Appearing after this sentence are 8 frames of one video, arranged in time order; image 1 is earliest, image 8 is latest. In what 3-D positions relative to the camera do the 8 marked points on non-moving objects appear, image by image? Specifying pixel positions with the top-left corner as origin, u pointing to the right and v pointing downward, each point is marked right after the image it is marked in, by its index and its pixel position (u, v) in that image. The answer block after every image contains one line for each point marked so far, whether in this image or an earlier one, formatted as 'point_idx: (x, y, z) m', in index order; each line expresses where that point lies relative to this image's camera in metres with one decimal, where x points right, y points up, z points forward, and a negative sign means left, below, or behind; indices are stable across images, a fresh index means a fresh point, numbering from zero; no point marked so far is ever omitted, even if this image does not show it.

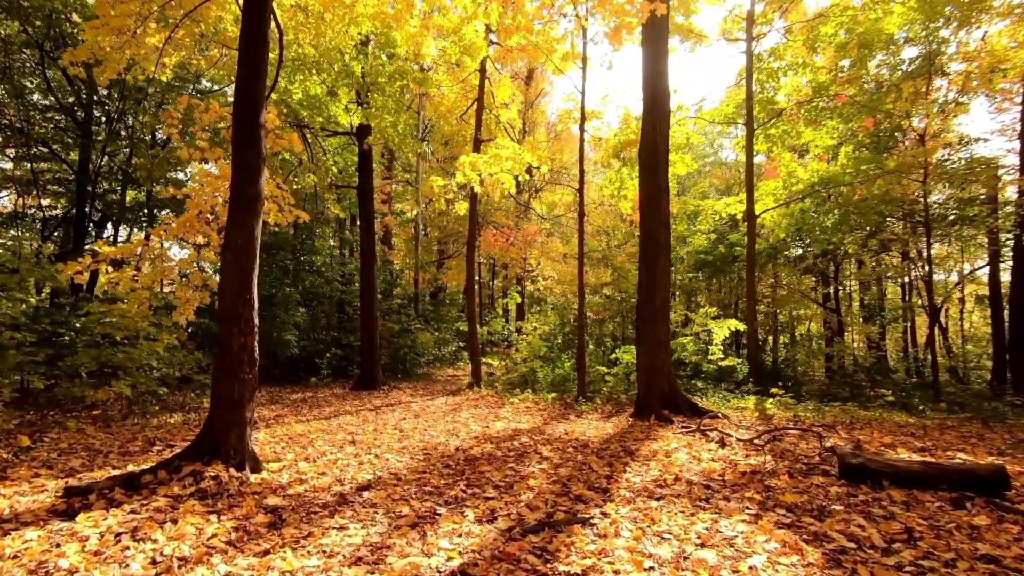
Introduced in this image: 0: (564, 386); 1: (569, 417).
0: (+1.3, -2.3, +11.0) m
1: (+1.0, -2.3, +8.3) m
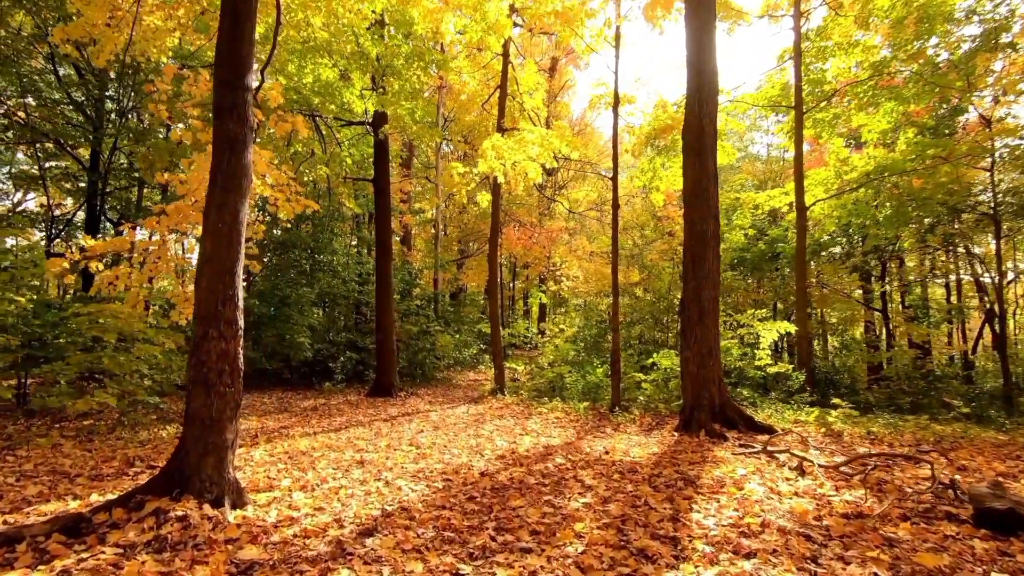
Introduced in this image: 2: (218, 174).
0: (+1.8, -2.3, +10.1) m
1: (+1.5, -2.2, +7.4) m
2: (-2.2, +0.9, +3.6) m
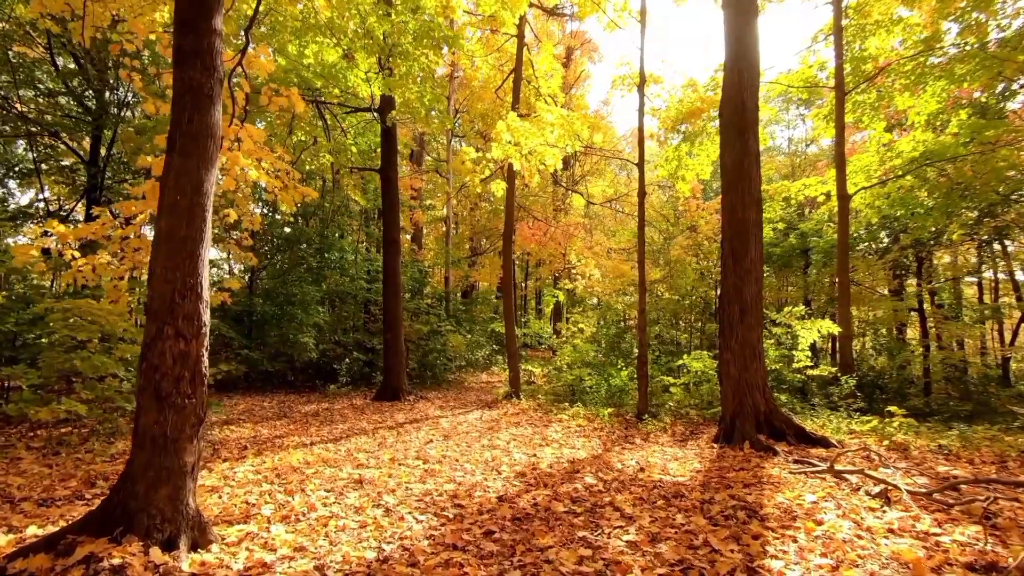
0: (+2.2, -2.2, +9.3) m
1: (+1.7, -2.2, +6.7) m
2: (-2.1, +1.0, +2.9) m
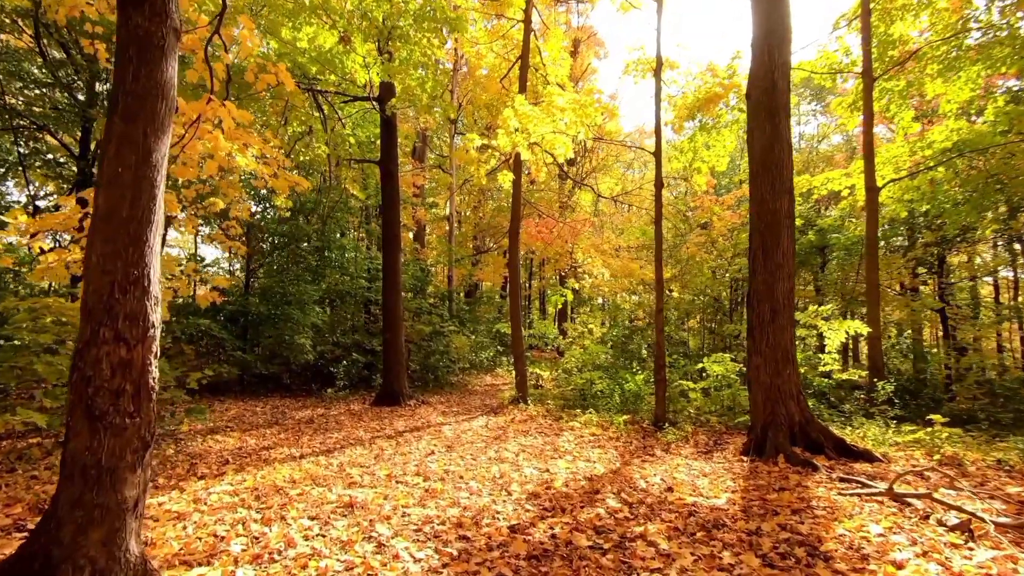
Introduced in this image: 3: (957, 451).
0: (+2.3, -2.2, +8.7) m
1: (+1.9, -2.1, +6.1) m
2: (-2.0, +1.0, +2.4) m
3: (+5.2, -1.9, +5.6) m
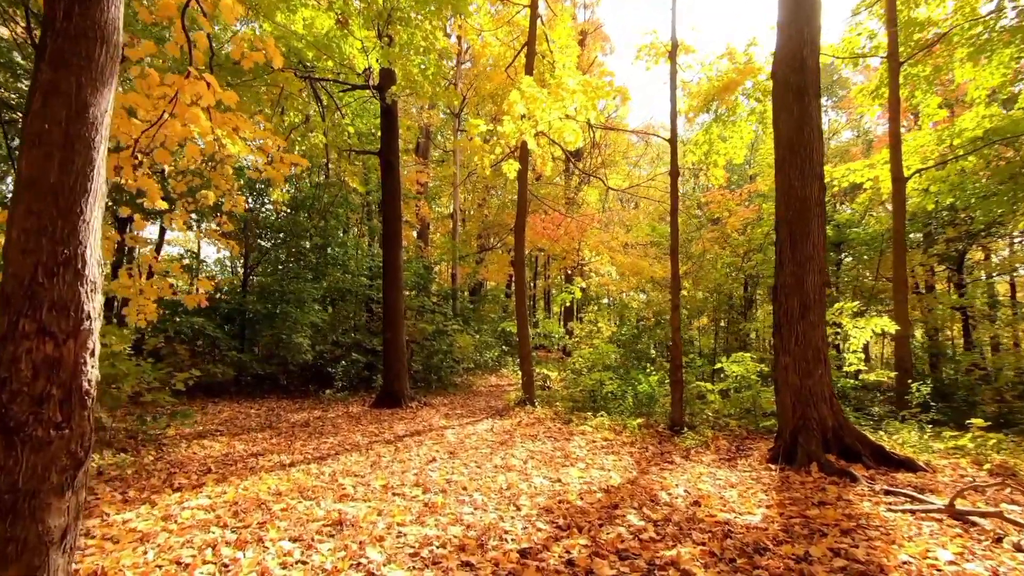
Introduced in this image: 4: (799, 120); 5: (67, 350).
0: (+2.4, -2.1, +8.3) m
1: (+2.0, -2.1, +5.6) m
2: (-1.9, +1.1, +2.0) m
3: (+5.3, -1.8, +5.1) m
4: (+3.4, +2.0, +5.6) m
5: (-1.8, -0.2, +1.9) m
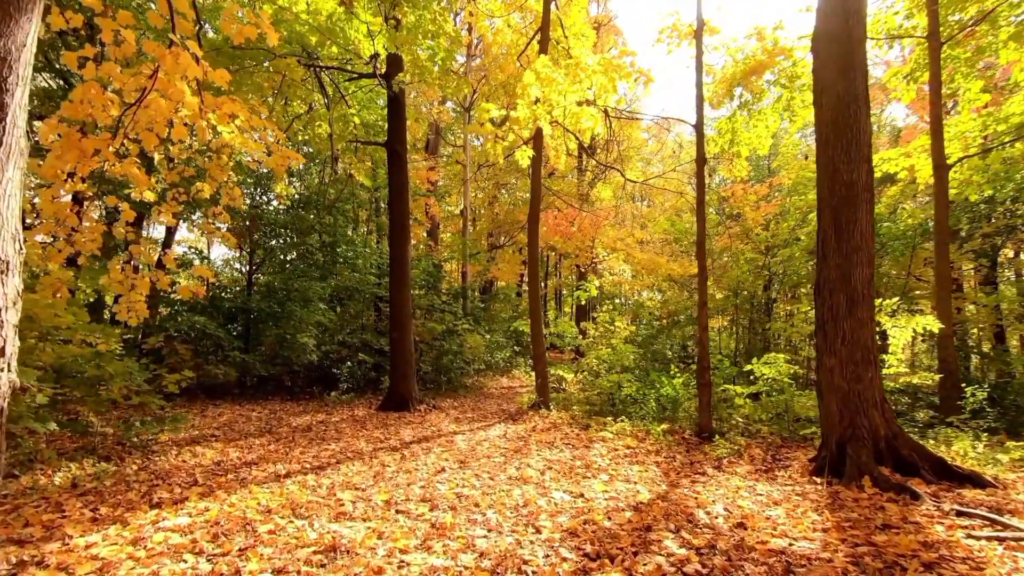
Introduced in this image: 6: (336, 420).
0: (+2.6, -2.1, +7.8) m
1: (+2.1, -2.0, +5.1) m
2: (-1.8, +1.1, +1.5) m
3: (+5.5, -1.8, +4.5) m
4: (+3.6, +2.1, +5.1) m
5: (-1.7, -0.2, +1.5) m
6: (-2.8, -2.1, +7.5) m
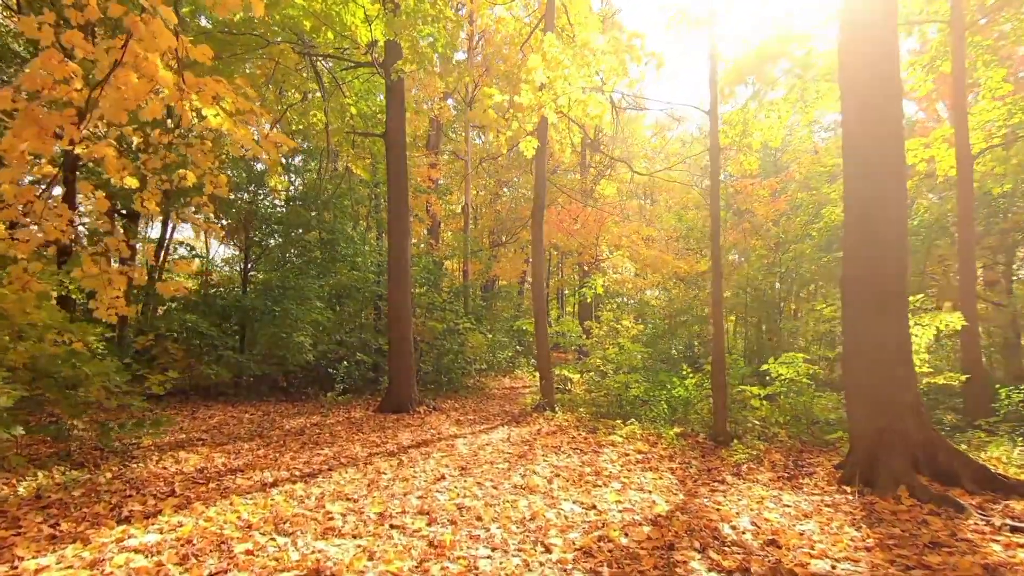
0: (+2.7, -2.0, +7.4) m
1: (+2.2, -1.9, +4.8) m
2: (-1.8, +1.2, +1.2) m
3: (+5.5, -1.7, +4.1) m
4: (+3.6, +2.1, +4.7) m
5: (-1.6, -0.1, +1.1) m
6: (-2.7, -2.0, +7.1) m
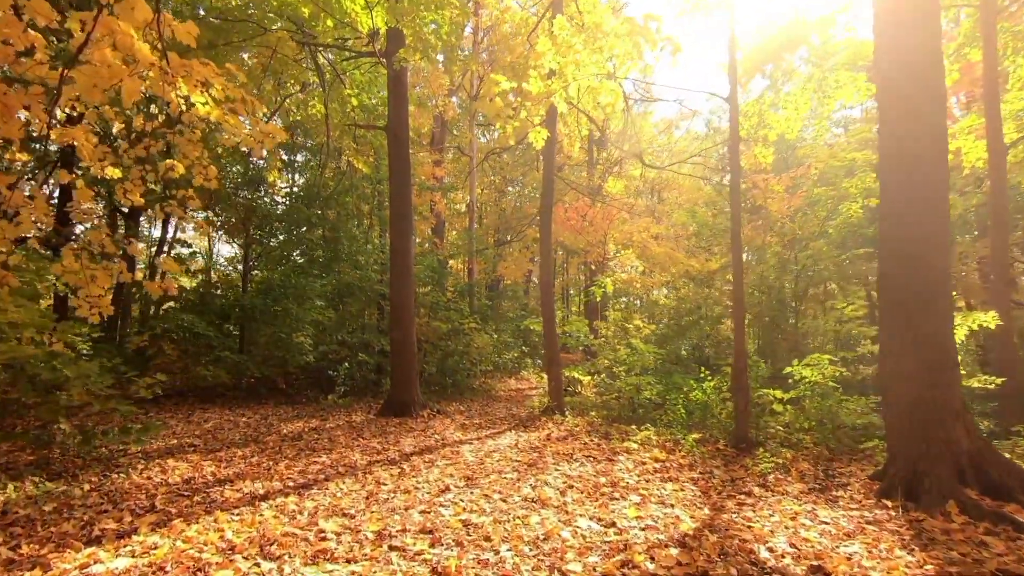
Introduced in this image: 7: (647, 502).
0: (+2.8, -2.0, +7.0) m
1: (+2.3, -1.9, +4.4) m
2: (-1.7, +1.2, +0.9) m
3: (+5.6, -1.7, +3.7) m
4: (+3.7, +2.1, +4.3) m
5: (-1.6, -0.1, +0.8) m
6: (-2.6, -2.0, +6.8) m
7: (+1.2, -1.8, +4.1) m
